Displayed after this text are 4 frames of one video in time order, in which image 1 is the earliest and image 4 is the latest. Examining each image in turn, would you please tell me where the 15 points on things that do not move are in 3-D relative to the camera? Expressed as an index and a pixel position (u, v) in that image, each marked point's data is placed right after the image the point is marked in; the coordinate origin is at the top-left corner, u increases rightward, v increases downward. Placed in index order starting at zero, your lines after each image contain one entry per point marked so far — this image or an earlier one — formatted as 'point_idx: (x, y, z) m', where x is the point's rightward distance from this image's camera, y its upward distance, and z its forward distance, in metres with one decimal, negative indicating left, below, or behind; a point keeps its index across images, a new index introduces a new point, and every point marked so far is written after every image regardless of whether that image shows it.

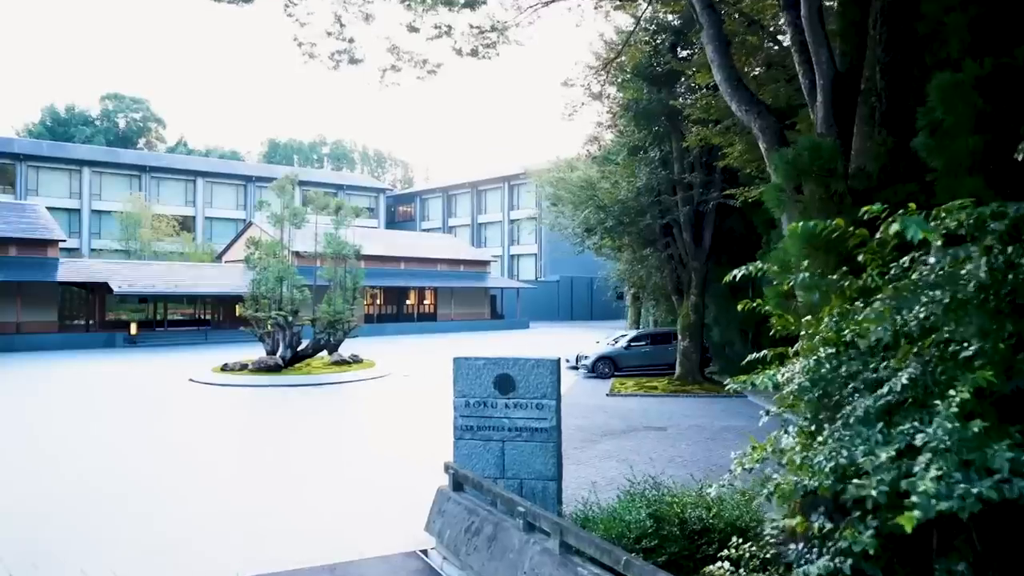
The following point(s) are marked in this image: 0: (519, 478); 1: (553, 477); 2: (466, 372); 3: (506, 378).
0: (+0.1, -1.8, +6.9) m
1: (+0.4, -1.7, +6.9) m
2: (-0.4, -0.8, +7.0) m
3: (-0.1, -0.8, +7.0) m
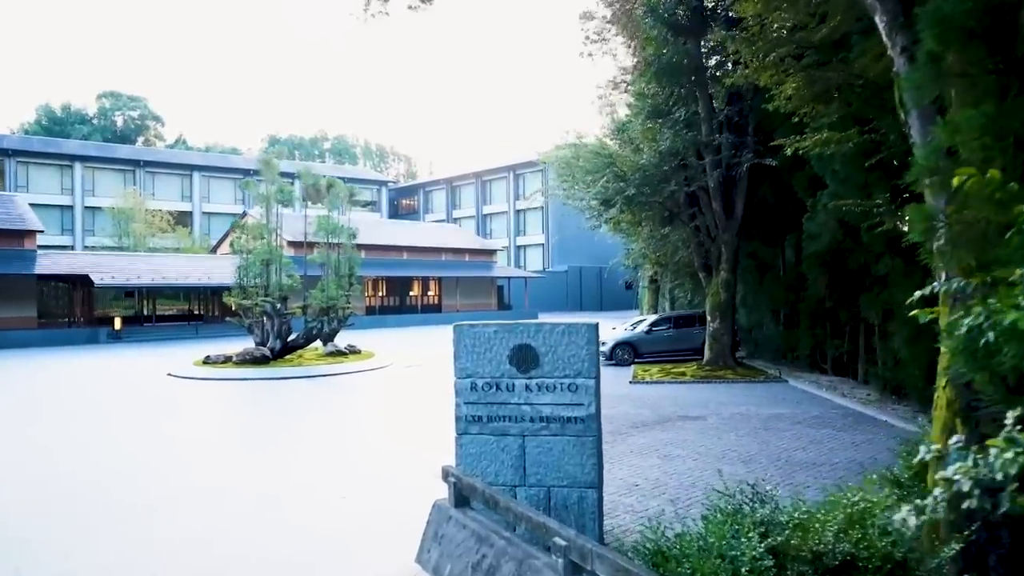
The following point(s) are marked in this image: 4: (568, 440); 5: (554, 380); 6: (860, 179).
0: (+0.2, -1.4, +5.1) m
1: (+0.6, -1.3, +5.0) m
2: (-0.3, -0.4, +5.2) m
3: (+0.1, -0.4, +5.1) m
4: (+0.4, -1.0, +5.1) m
5: (+0.3, -0.6, +5.1) m
6: (+5.3, +1.7, +11.4) m
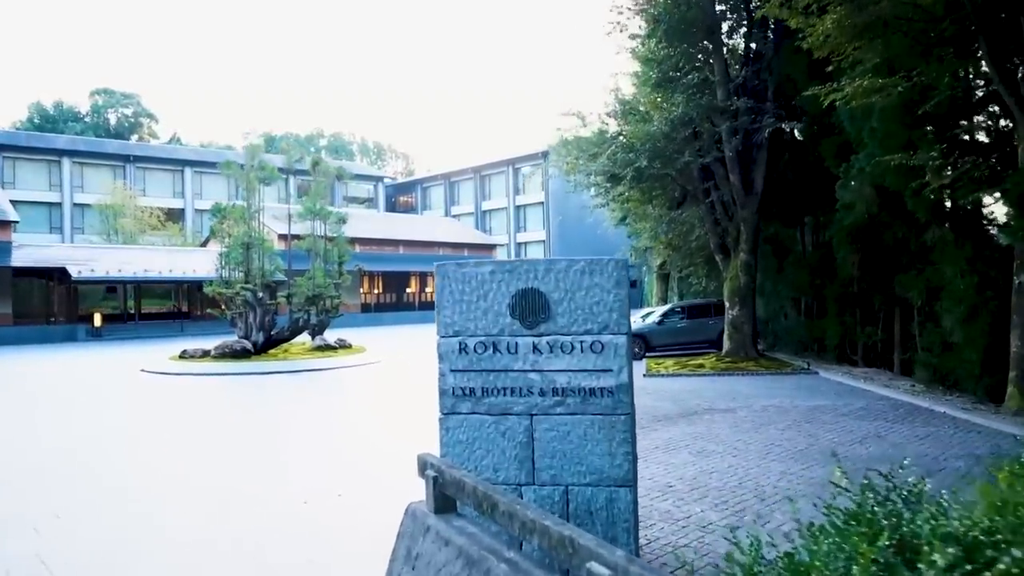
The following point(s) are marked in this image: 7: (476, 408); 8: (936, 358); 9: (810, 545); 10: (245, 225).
0: (+0.3, -1.0, +3.8) m
1: (+0.6, -1.0, +3.7) m
2: (-0.3, 0.0, +3.9) m
3: (+0.1, -0.1, +3.8) m
4: (+0.4, -0.7, +3.7) m
5: (+0.3, -0.2, +3.7) m
6: (+5.3, +2.0, +10.0) m
7: (-0.2, -0.6, +3.9) m
8: (+6.2, -1.0, +10.8) m
9: (+0.9, -0.8, +2.4) m
10: (-6.8, +1.6, +19.1) m
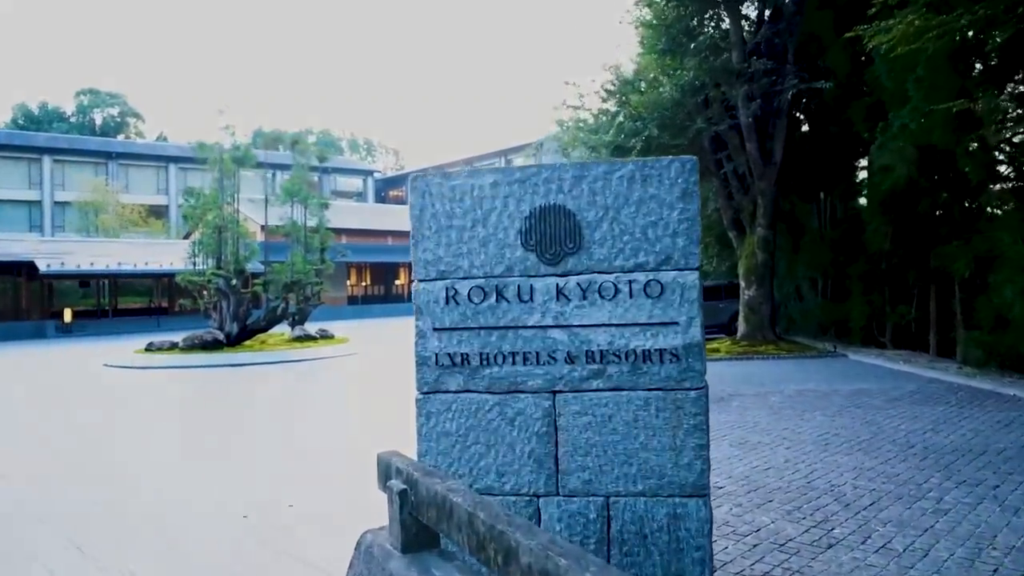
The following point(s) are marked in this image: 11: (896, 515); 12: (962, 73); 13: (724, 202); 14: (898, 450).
0: (+0.3, -0.7, +2.6) m
1: (+0.6, -0.7, +2.5) m
2: (-0.2, +0.3, +2.6) m
3: (+0.1, +0.2, +2.6) m
4: (+0.4, -0.4, +2.5) m
5: (+0.3, 0.0, +2.5) m
6: (+5.3, +2.4, +8.8) m
7: (-0.1, -0.3, +2.6) m
8: (+6.2, -0.6, +9.7) m
9: (+1.0, -0.5, +1.2) m
10: (-7.0, +1.8, +17.8) m
11: (+2.0, -1.2, +3.8) m
12: (+5.3, +2.6, +8.7) m
13: (+4.2, +1.7, +15.0) m
14: (+2.8, -1.2, +5.3) m
